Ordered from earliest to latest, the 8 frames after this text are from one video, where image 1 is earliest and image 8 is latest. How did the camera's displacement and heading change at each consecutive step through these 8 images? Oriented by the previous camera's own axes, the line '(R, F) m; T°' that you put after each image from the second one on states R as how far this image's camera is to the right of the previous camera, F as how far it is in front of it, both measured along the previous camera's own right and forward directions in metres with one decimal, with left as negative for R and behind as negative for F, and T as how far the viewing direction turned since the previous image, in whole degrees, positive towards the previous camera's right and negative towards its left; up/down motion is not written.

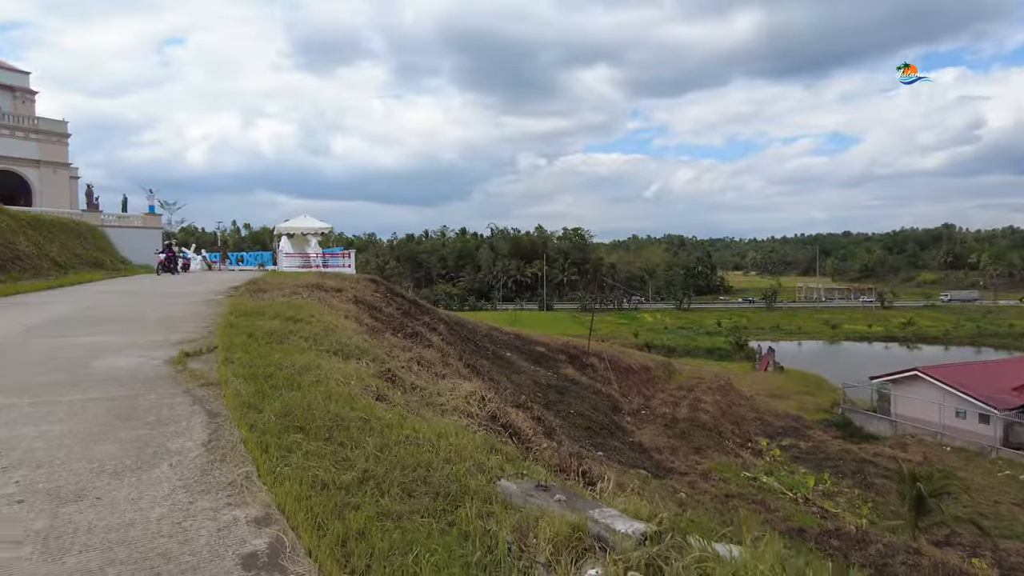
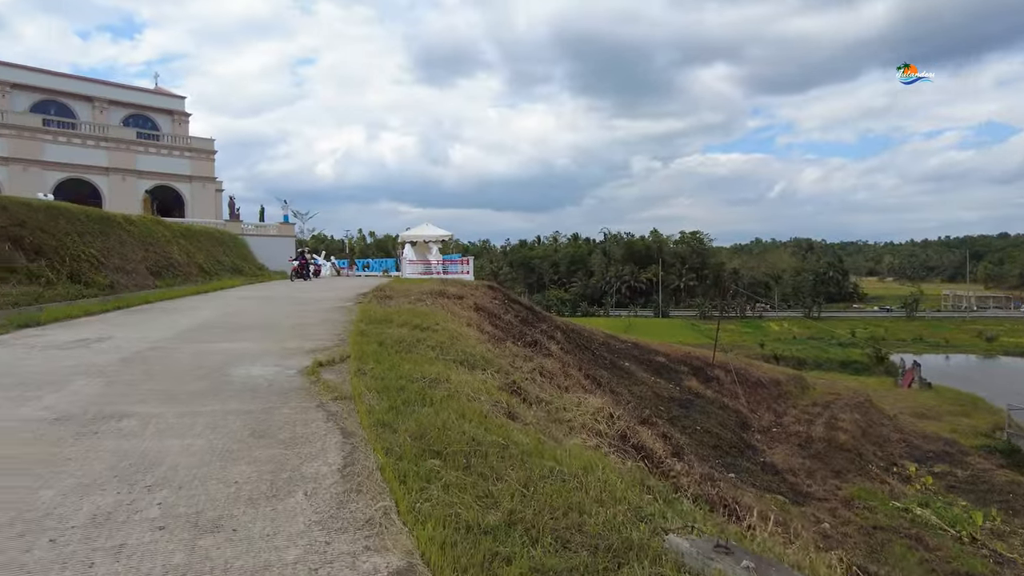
(-0.2, +0.4) m; -10°
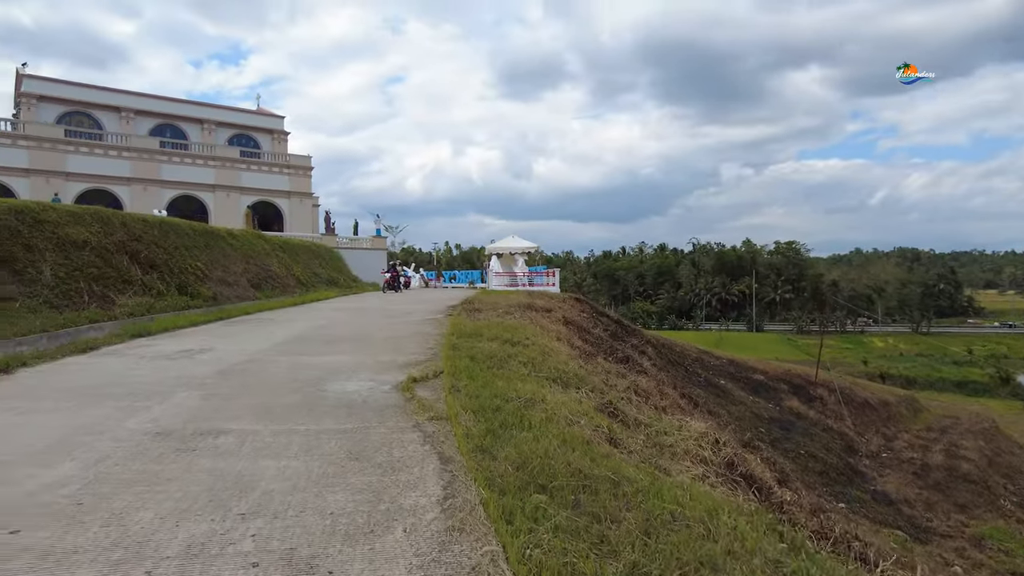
(-0.1, +0.3) m; -7°
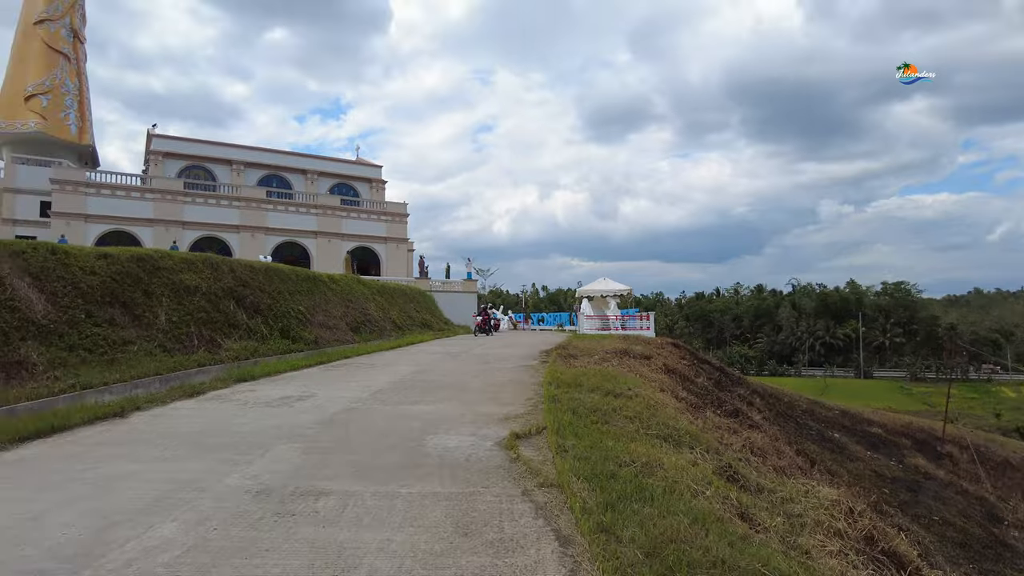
(-0.2, +0.3) m; -8°
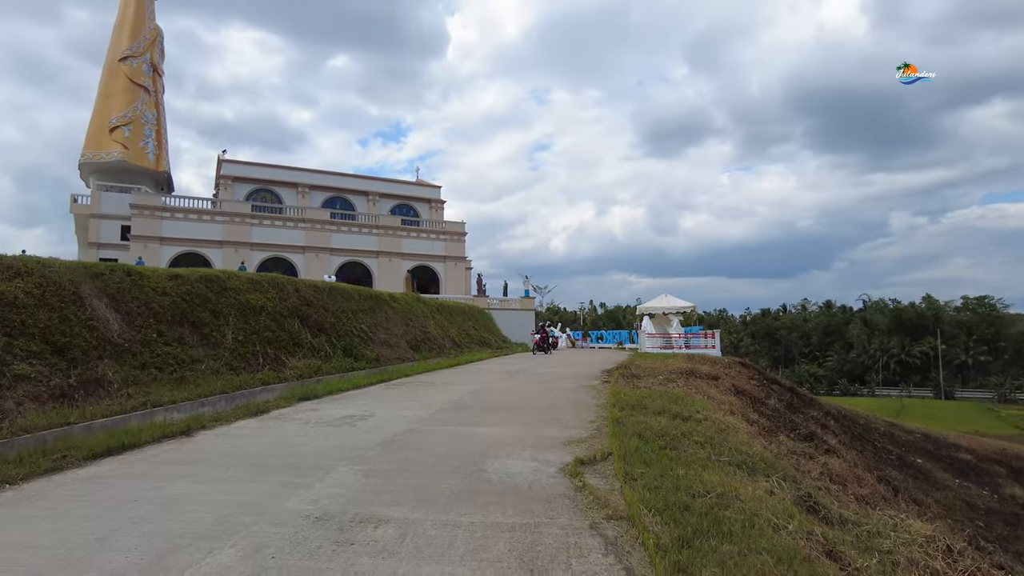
(0.0, +0.2) m; -5°
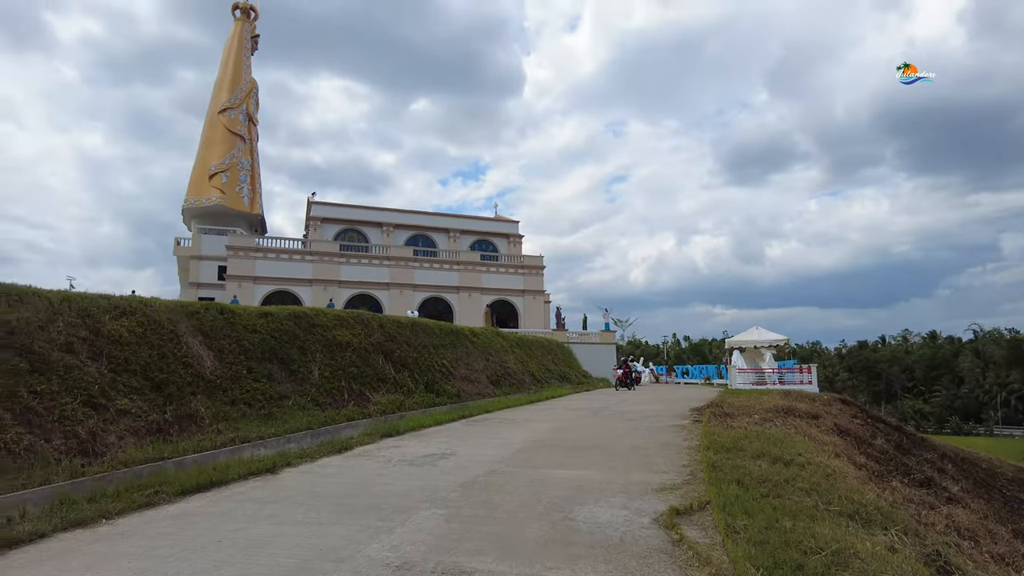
(0.0, +0.2) m; -7°
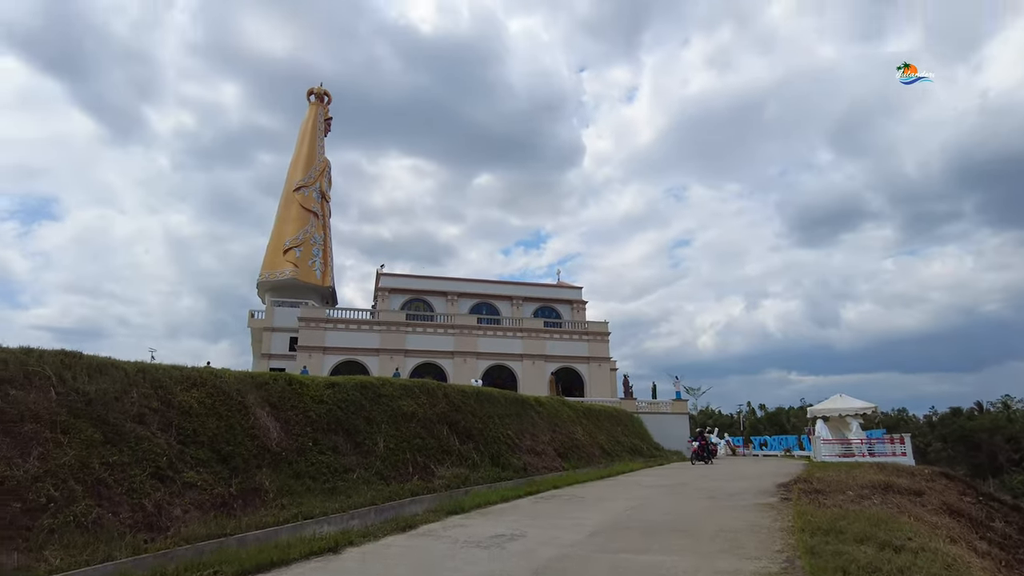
(-0.1, +0.3) m; -5°
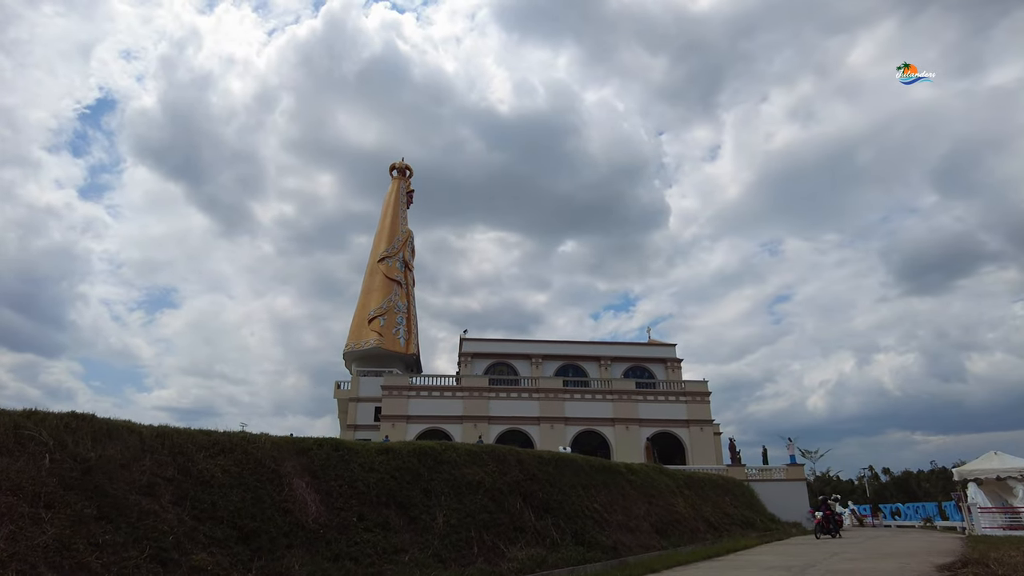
(+0.2, +1.4) m; -8°
